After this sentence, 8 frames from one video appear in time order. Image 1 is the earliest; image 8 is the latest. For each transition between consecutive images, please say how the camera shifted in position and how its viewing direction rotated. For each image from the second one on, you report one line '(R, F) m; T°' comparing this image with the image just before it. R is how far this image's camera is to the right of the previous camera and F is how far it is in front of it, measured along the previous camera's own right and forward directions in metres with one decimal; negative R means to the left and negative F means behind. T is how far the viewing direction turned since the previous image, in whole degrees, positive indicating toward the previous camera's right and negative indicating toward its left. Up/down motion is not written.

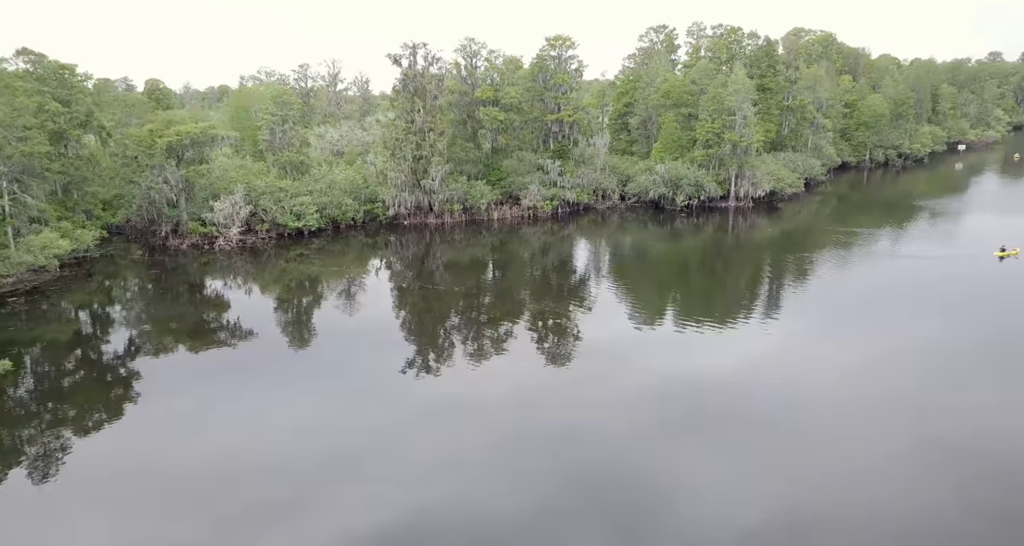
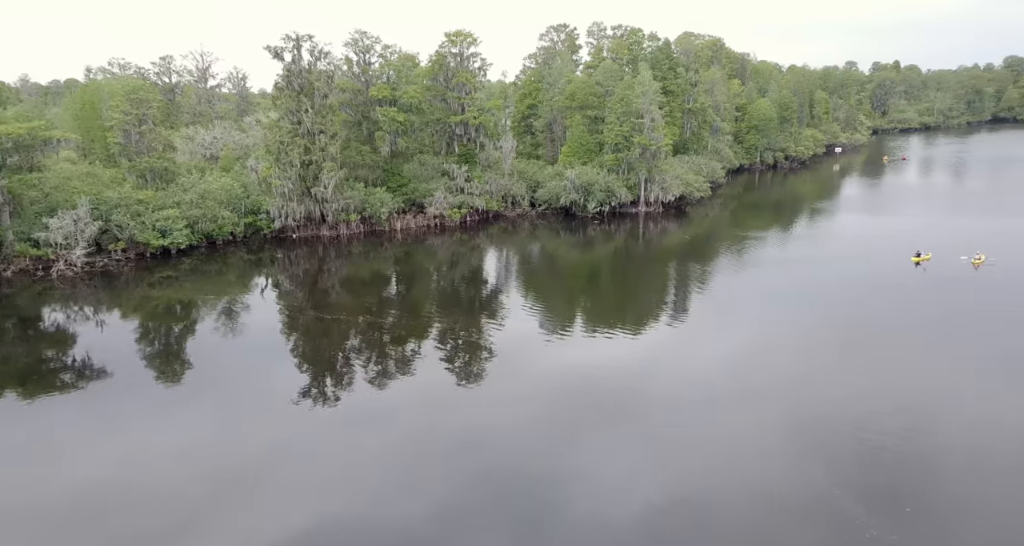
(-0.3, +2.1) m; +9°
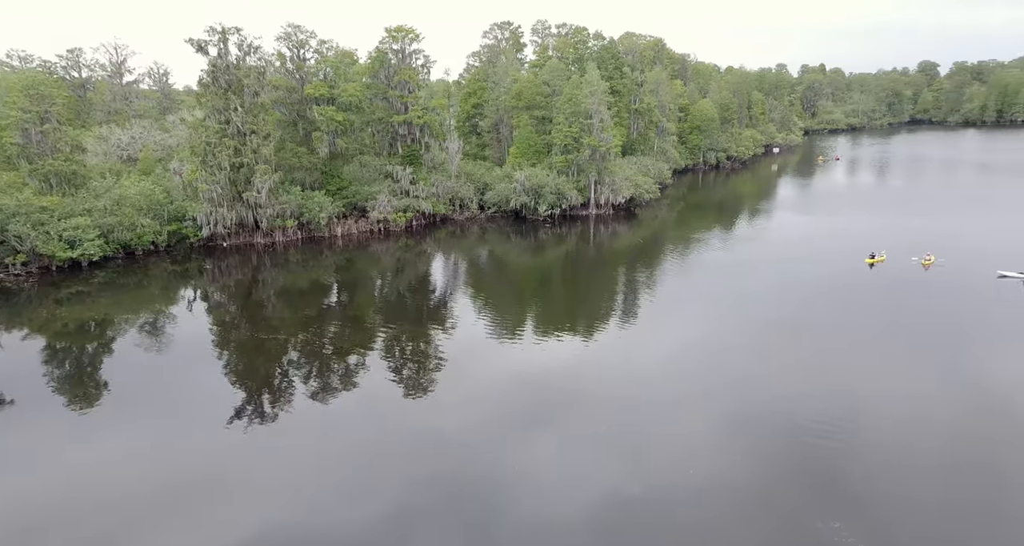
(-0.2, +1.1) m; +5°
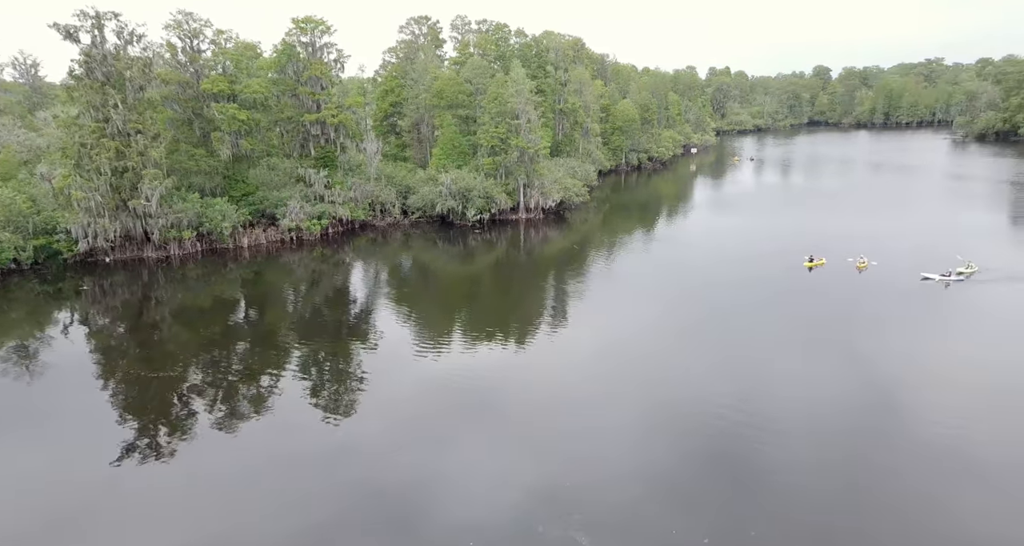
(-0.2, +1.6) m; +6°
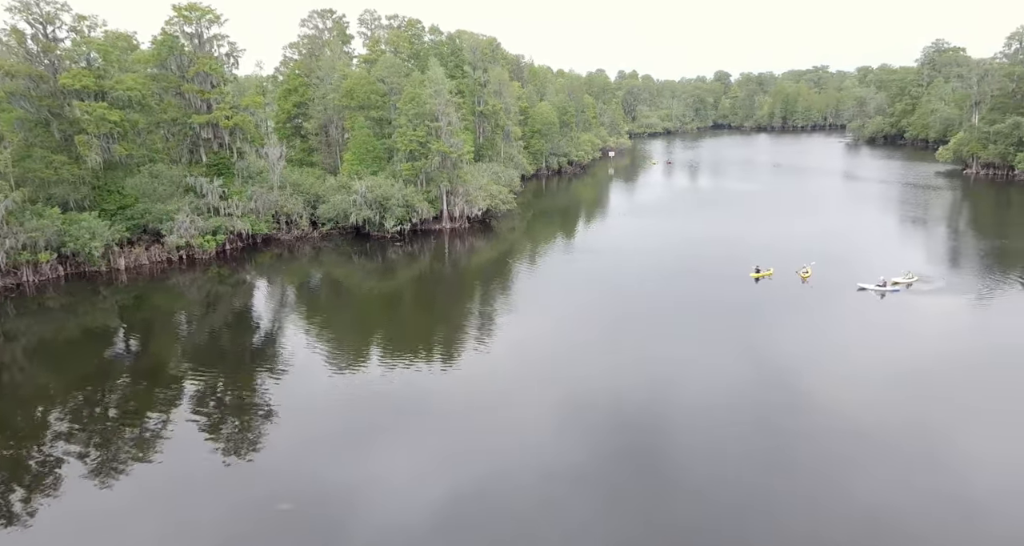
(-0.3, +2.2) m; +7°
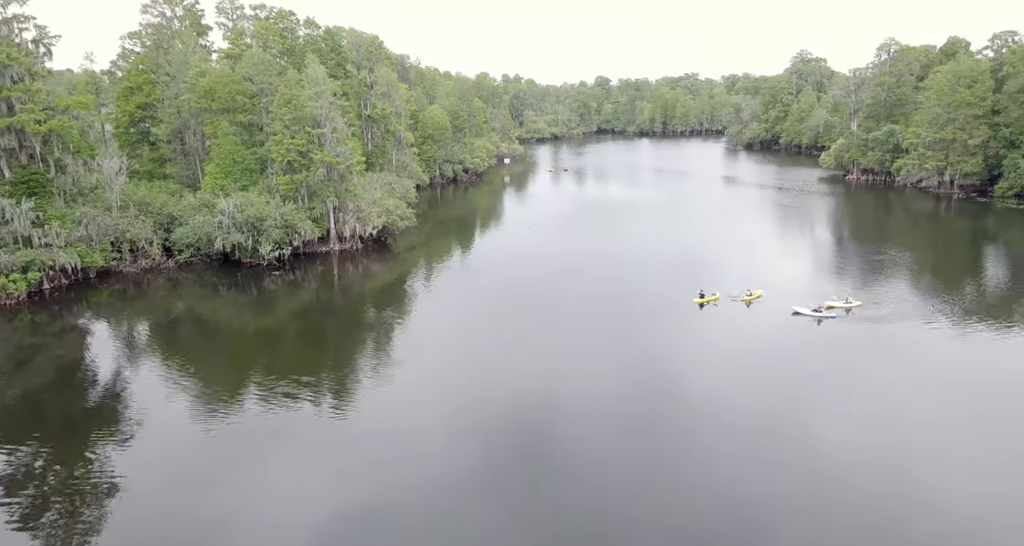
(-0.5, +3.8) m; +9°
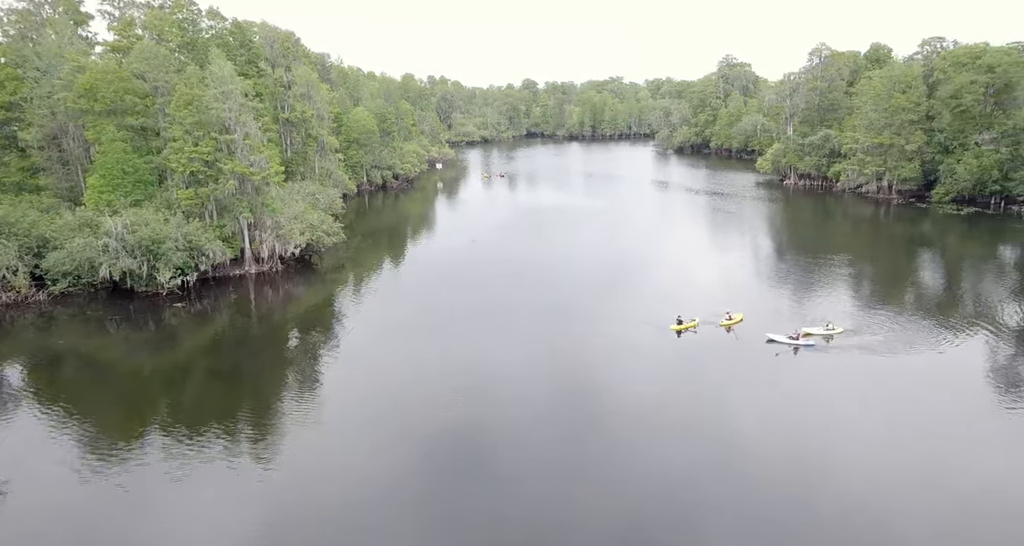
(-0.6, +3.3) m; +6°
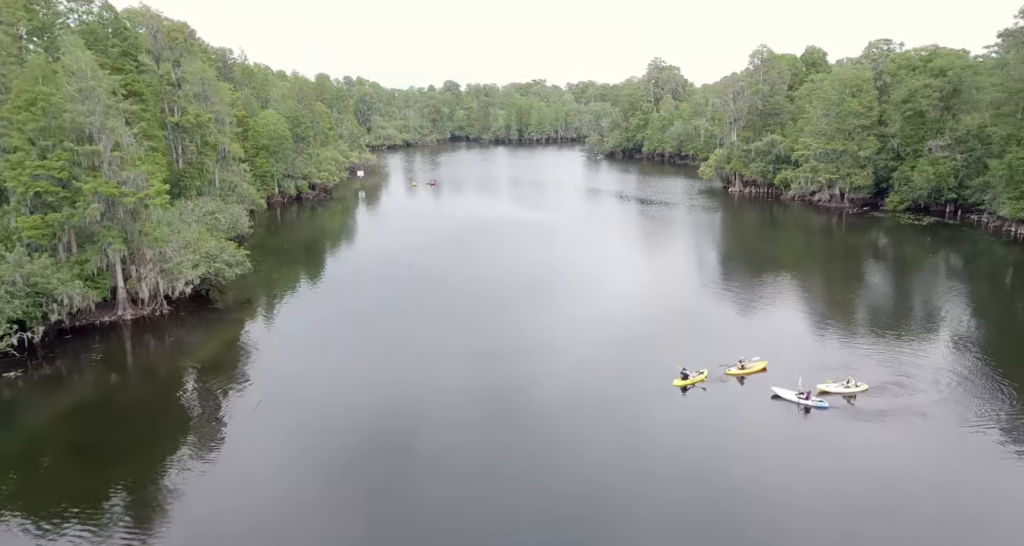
(-0.8, +5.3) m; +6°
